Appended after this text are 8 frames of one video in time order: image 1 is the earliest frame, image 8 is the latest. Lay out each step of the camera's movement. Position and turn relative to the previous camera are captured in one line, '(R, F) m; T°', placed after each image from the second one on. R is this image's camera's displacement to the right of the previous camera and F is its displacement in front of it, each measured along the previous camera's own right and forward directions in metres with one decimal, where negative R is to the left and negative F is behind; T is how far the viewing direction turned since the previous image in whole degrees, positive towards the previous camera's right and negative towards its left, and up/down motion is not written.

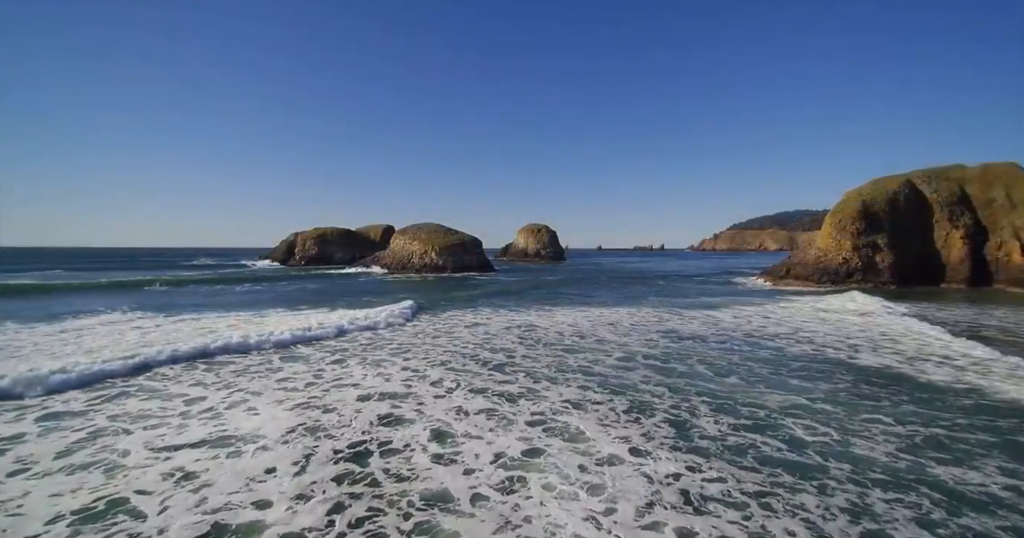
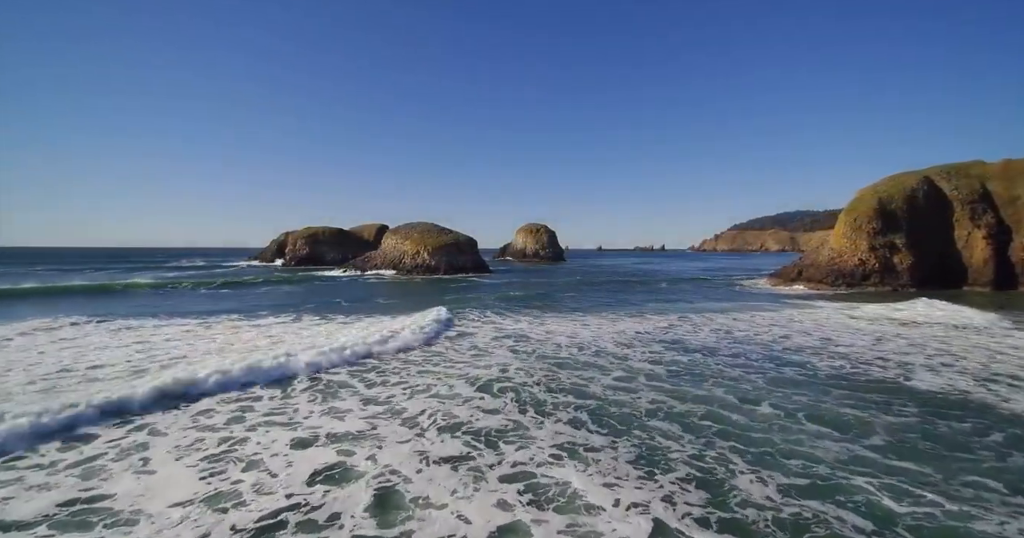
(+0.3, +2.1) m; 0°
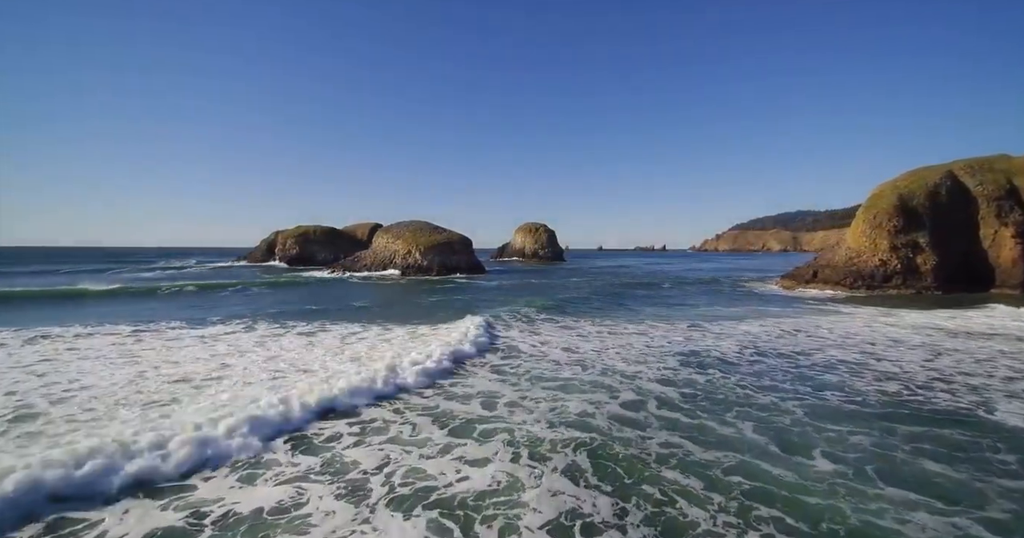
(+0.3, +2.2) m; 0°
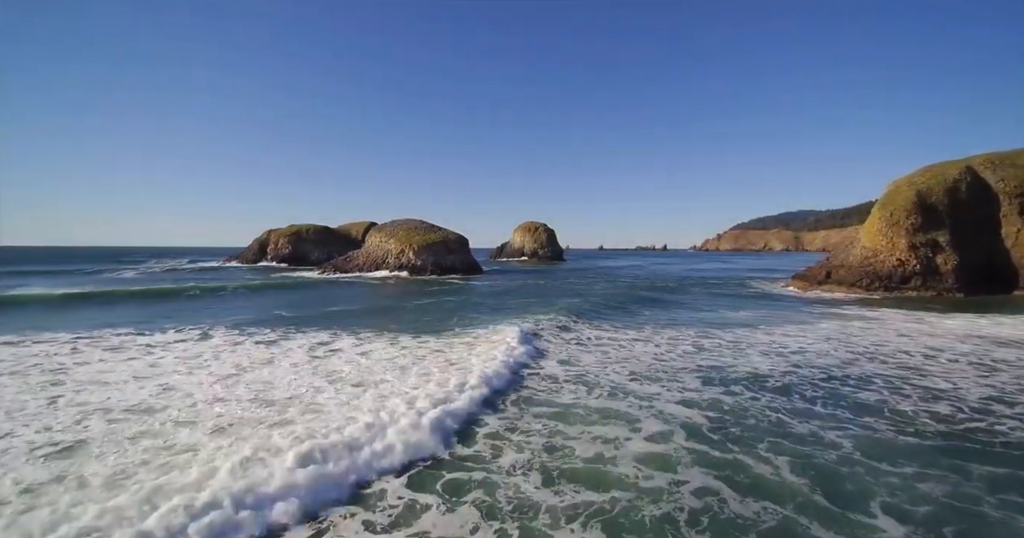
(+0.2, +1.6) m; 0°
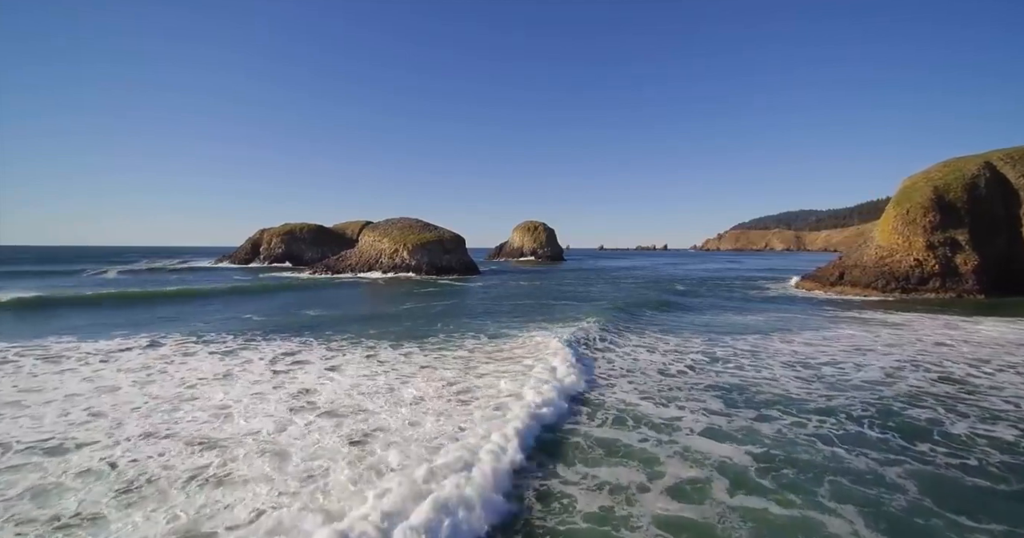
(+0.2, +1.4) m; 0°
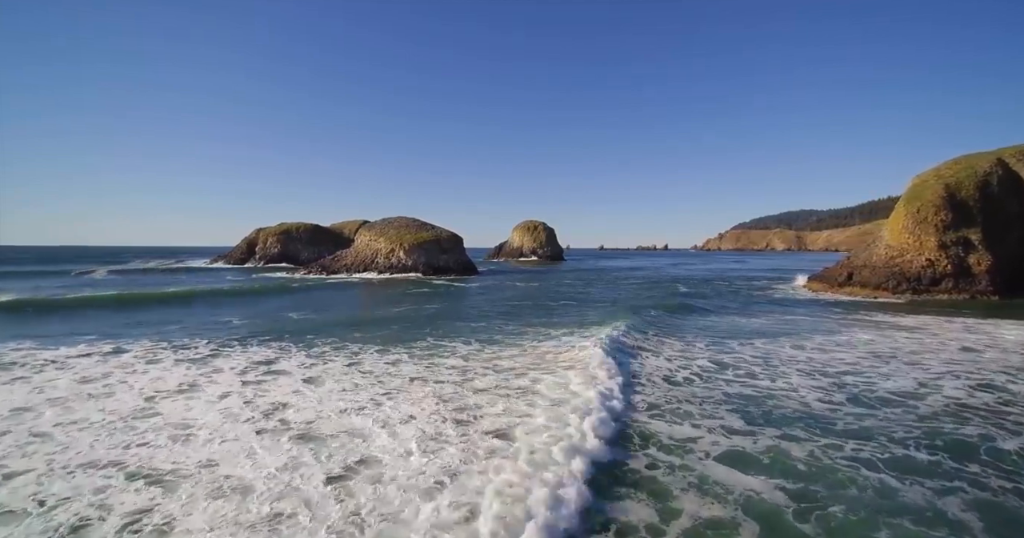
(+0.1, +0.9) m; 0°
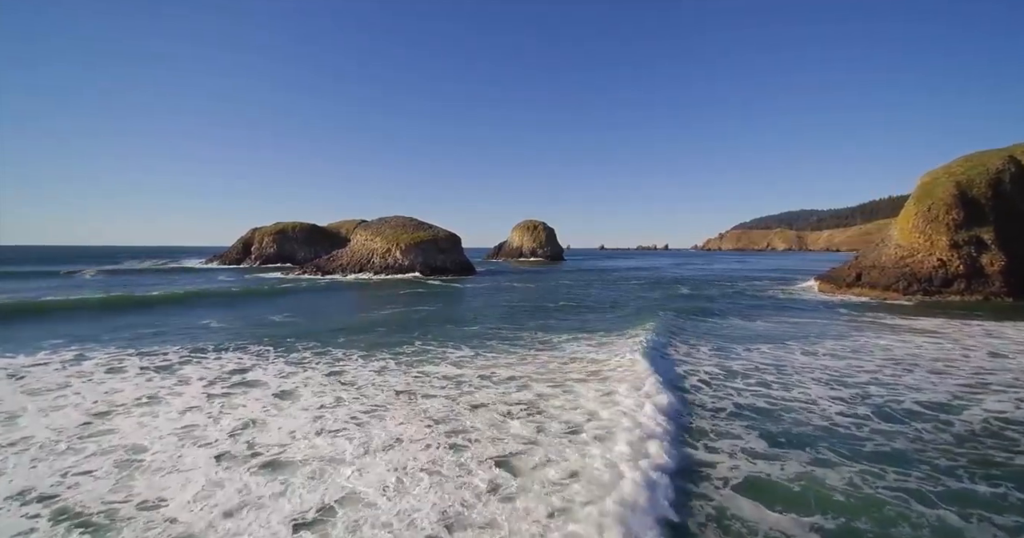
(+0.1, +0.8) m; 0°
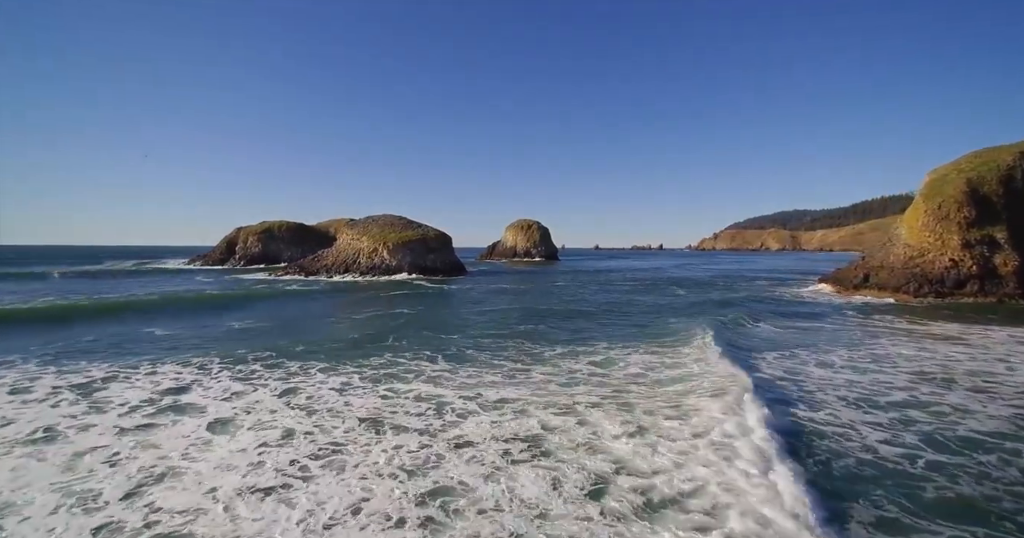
(+0.1, +1.4) m; +1°
